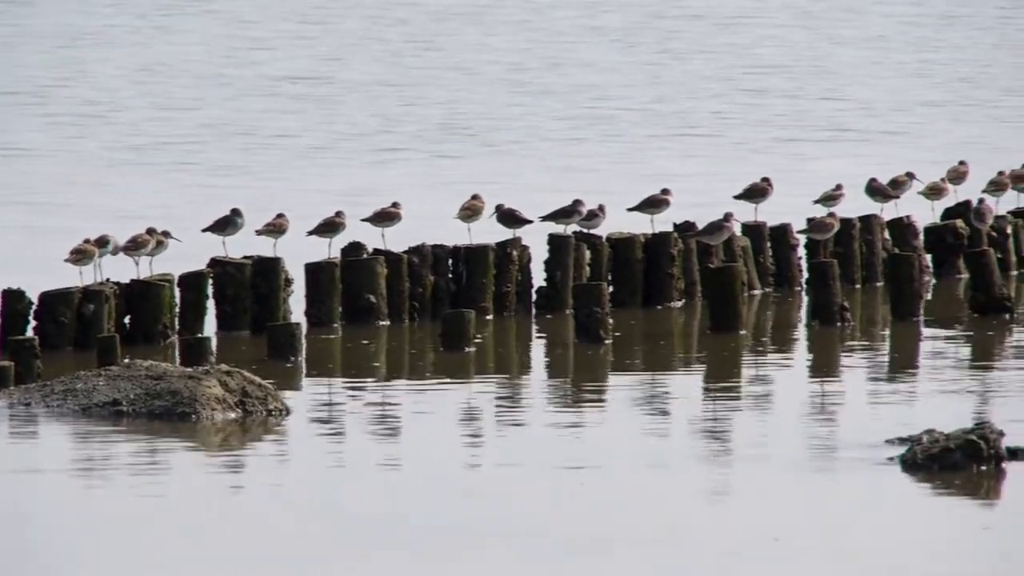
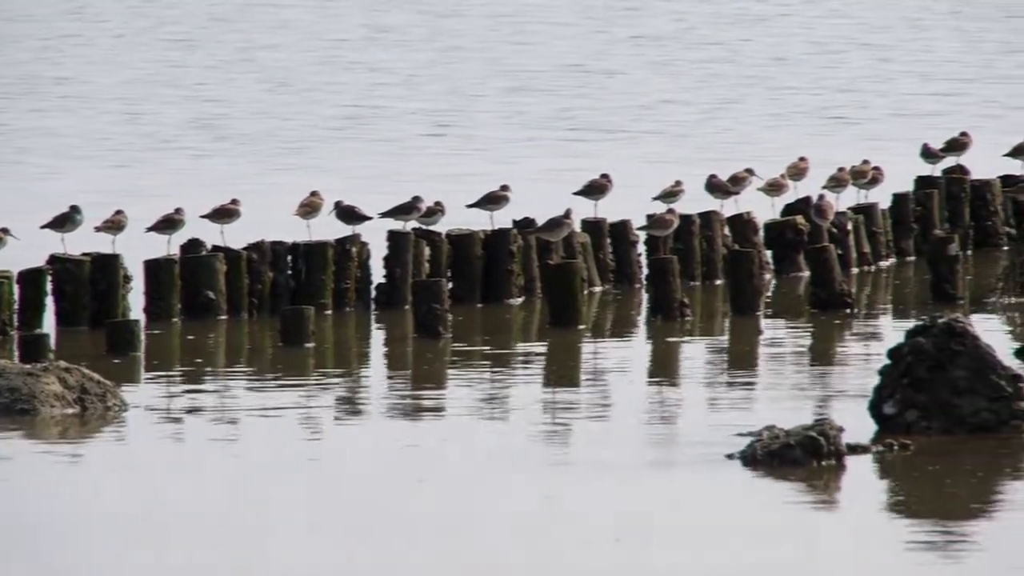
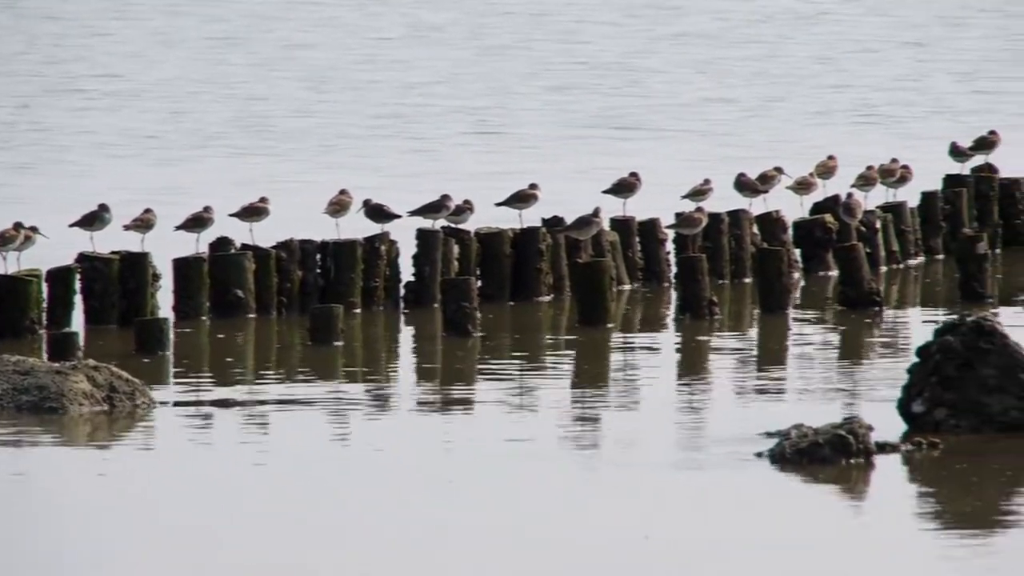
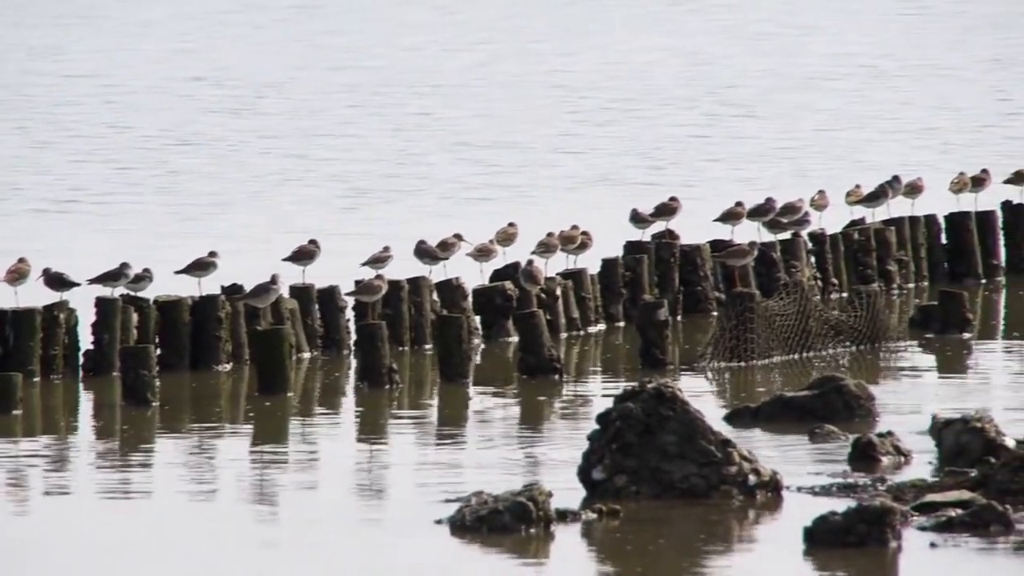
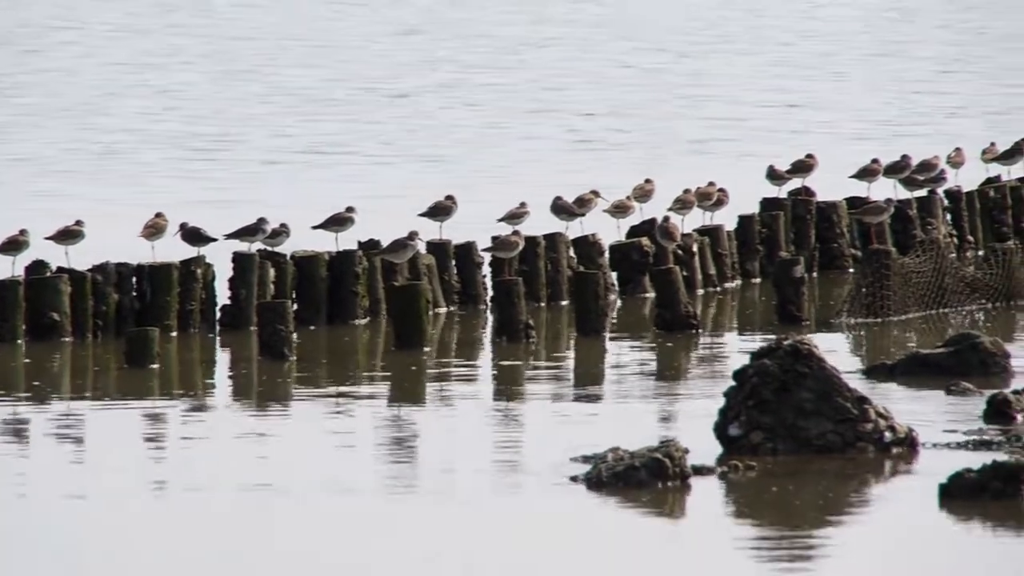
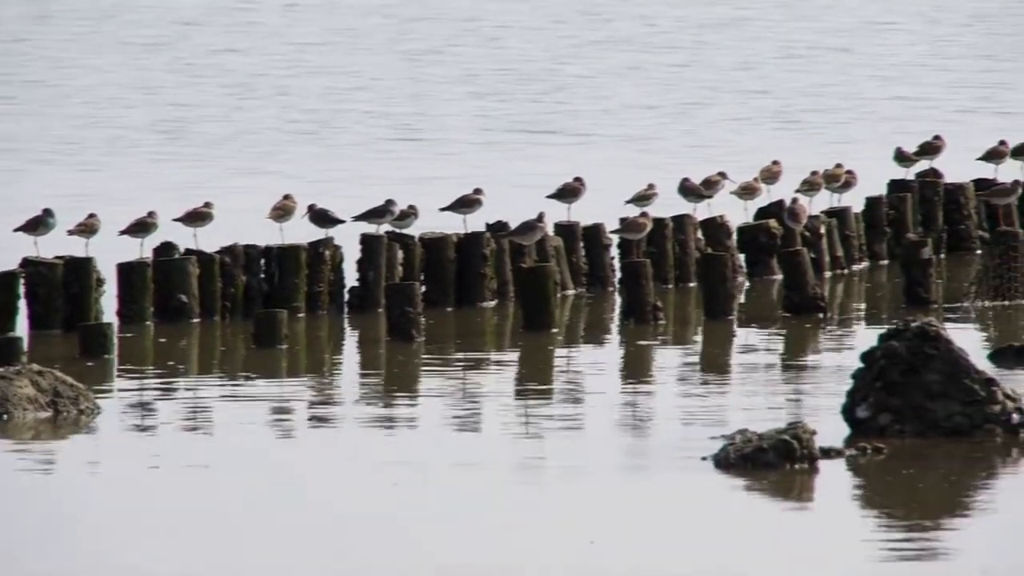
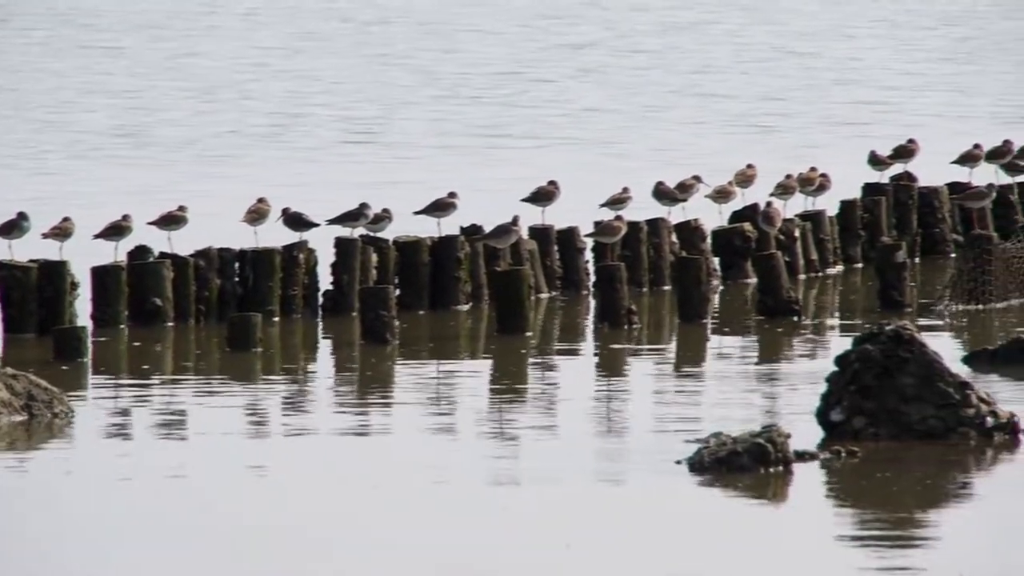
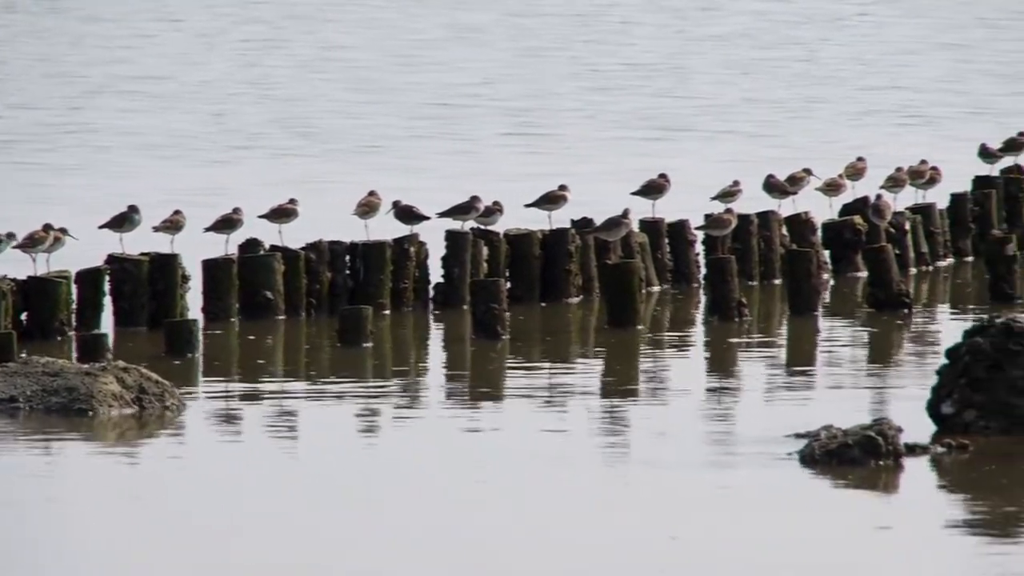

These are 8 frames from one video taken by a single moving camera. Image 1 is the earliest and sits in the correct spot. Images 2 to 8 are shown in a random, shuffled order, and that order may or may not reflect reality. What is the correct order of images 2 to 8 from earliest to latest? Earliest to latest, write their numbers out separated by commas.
8, 3, 2, 6, 7, 5, 4
